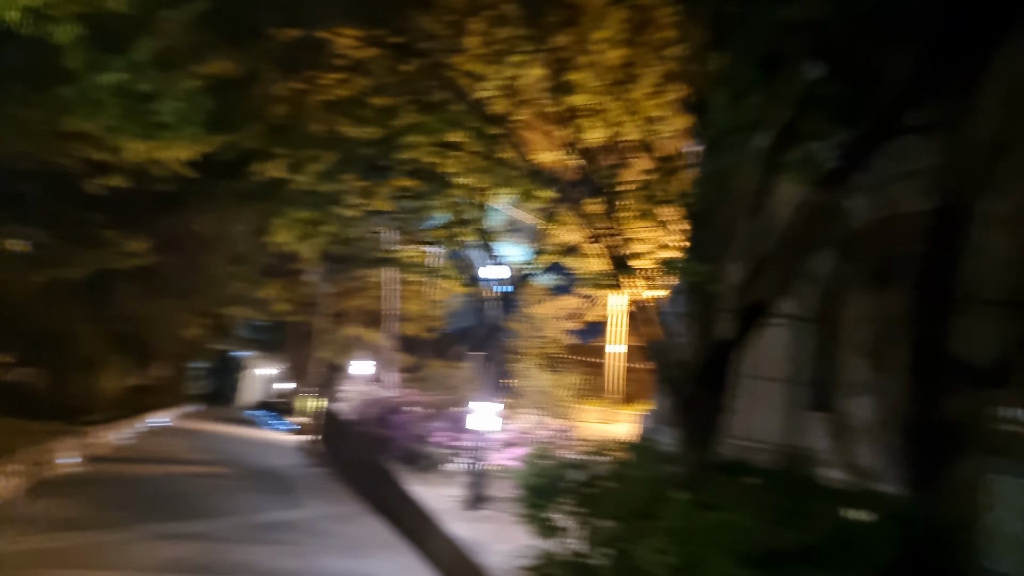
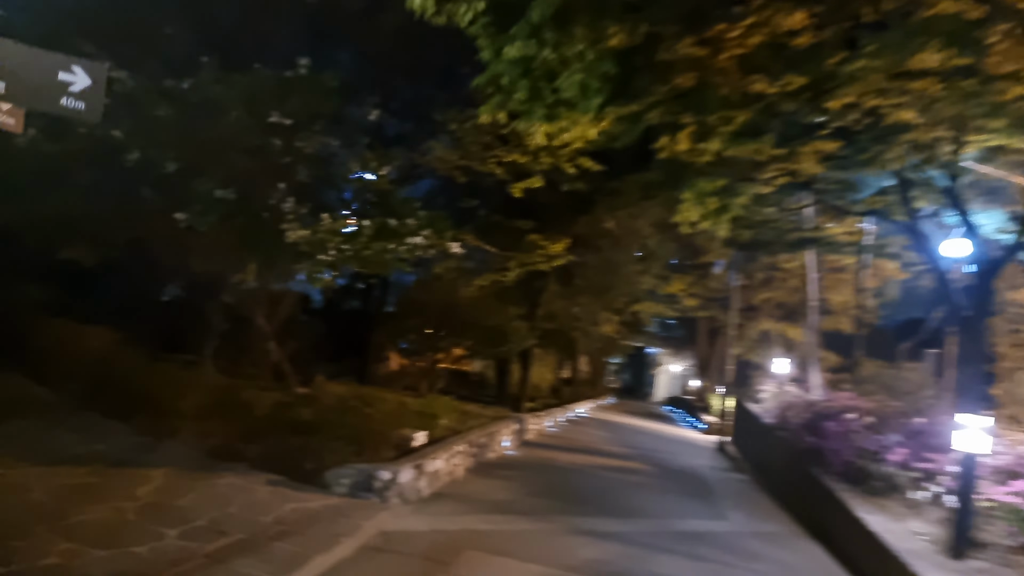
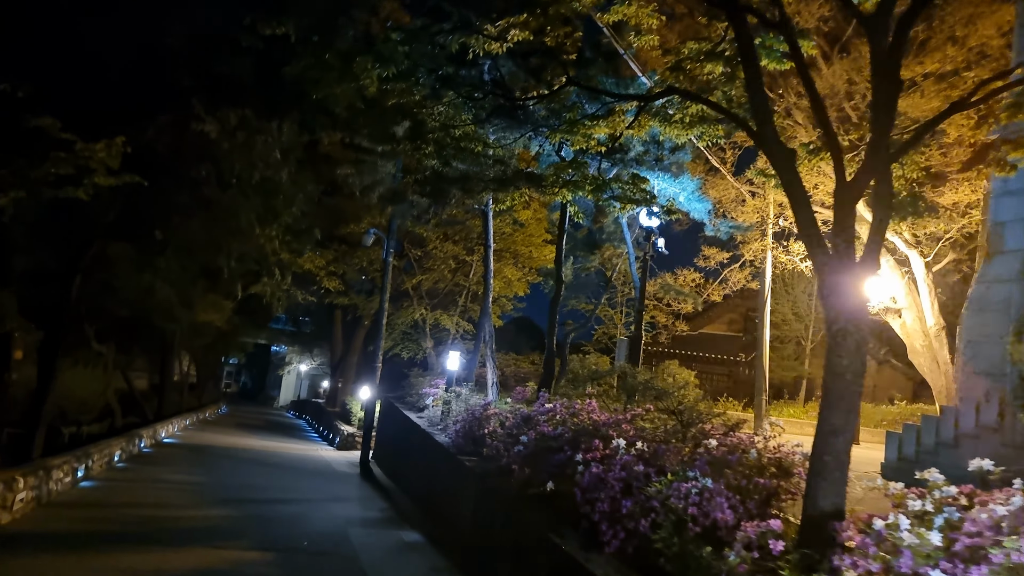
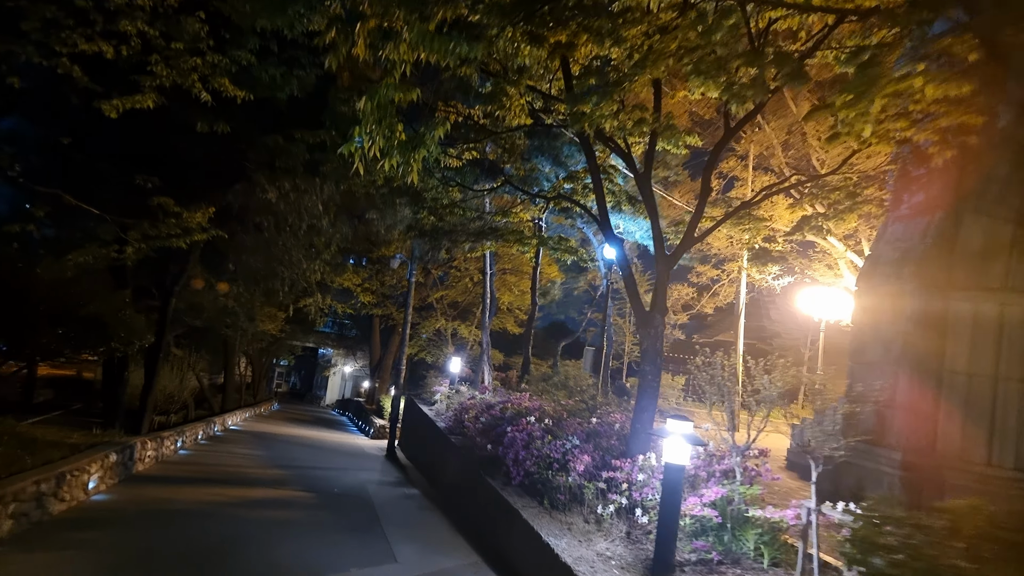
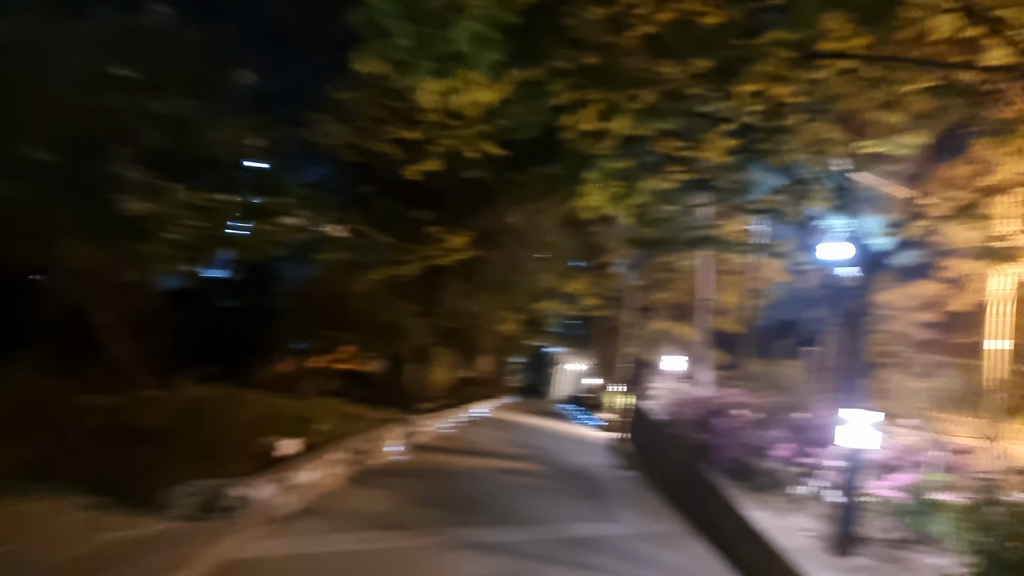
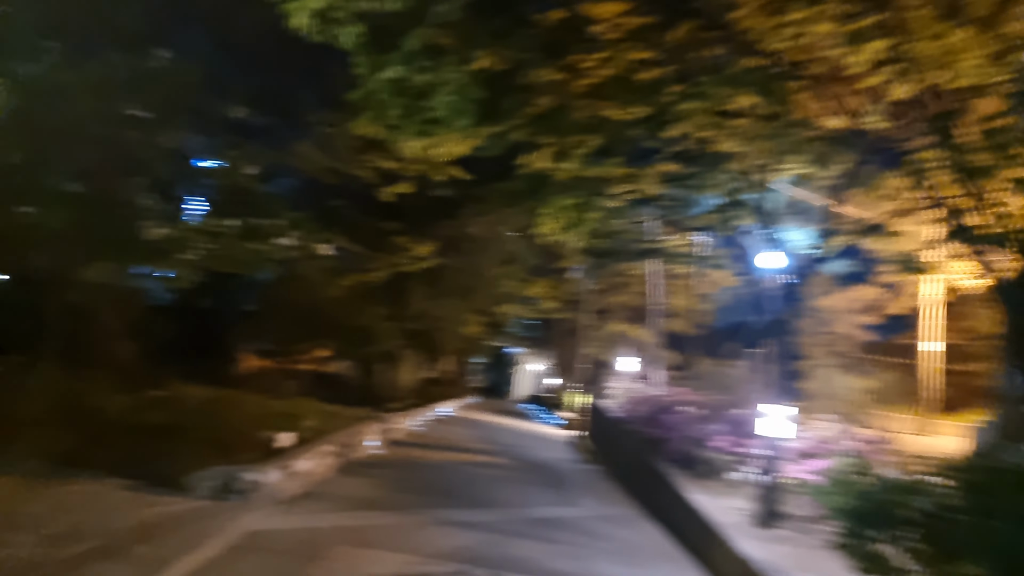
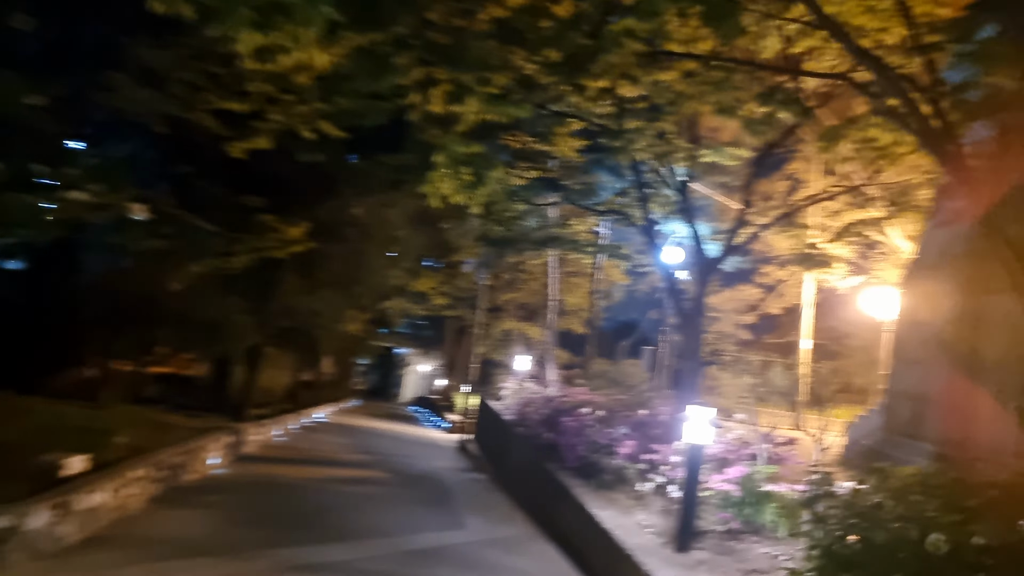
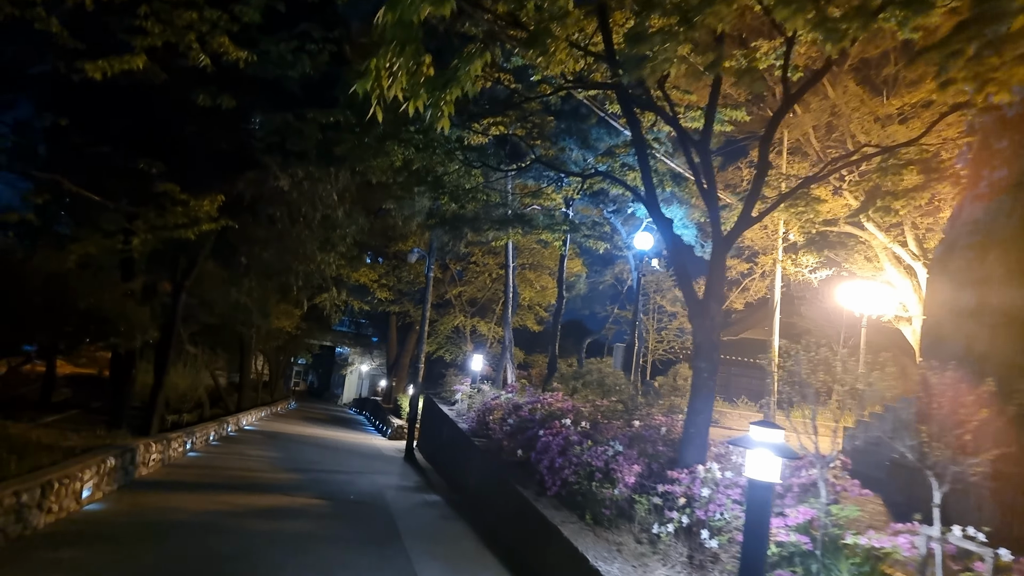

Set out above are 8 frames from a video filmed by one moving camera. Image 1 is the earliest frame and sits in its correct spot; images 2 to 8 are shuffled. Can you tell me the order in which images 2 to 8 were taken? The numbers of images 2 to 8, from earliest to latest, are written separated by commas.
6, 2, 5, 7, 4, 8, 3
